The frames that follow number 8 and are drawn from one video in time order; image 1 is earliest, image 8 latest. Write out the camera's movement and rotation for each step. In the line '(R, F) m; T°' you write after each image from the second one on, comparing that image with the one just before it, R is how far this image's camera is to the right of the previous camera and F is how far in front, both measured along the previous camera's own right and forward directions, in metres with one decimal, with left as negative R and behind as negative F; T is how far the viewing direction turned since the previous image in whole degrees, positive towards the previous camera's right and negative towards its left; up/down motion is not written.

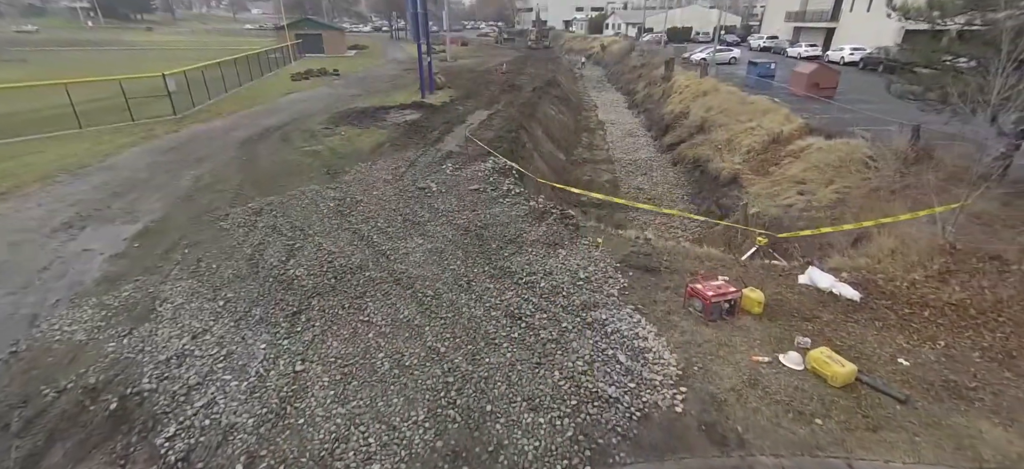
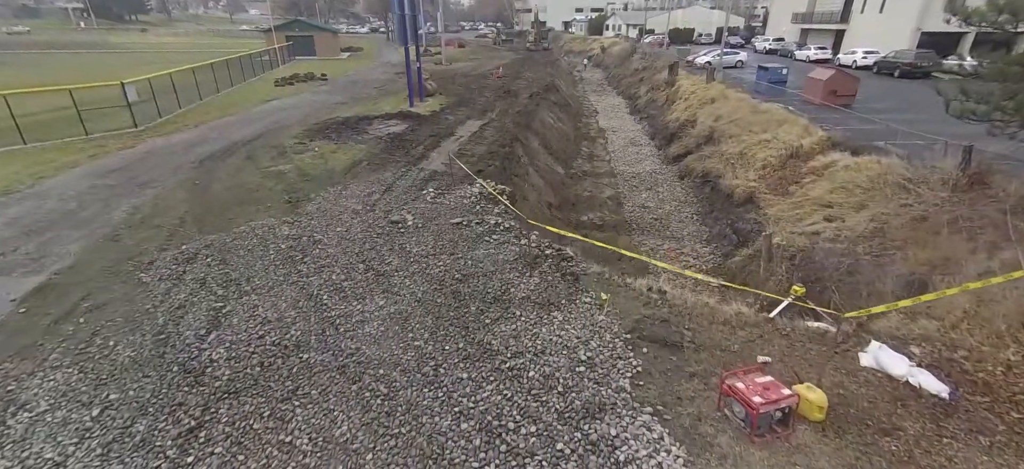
(+0.2, +1.5) m; 0°
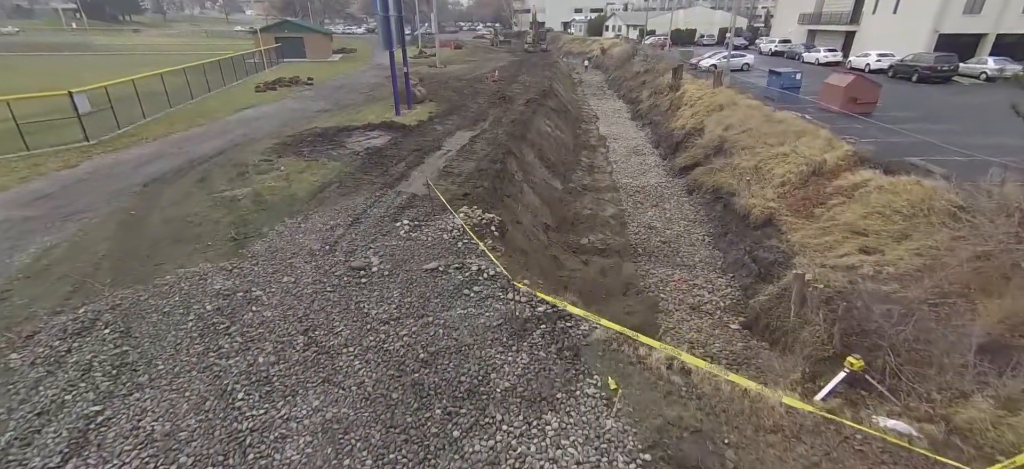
(+0.2, +1.5) m; 0°
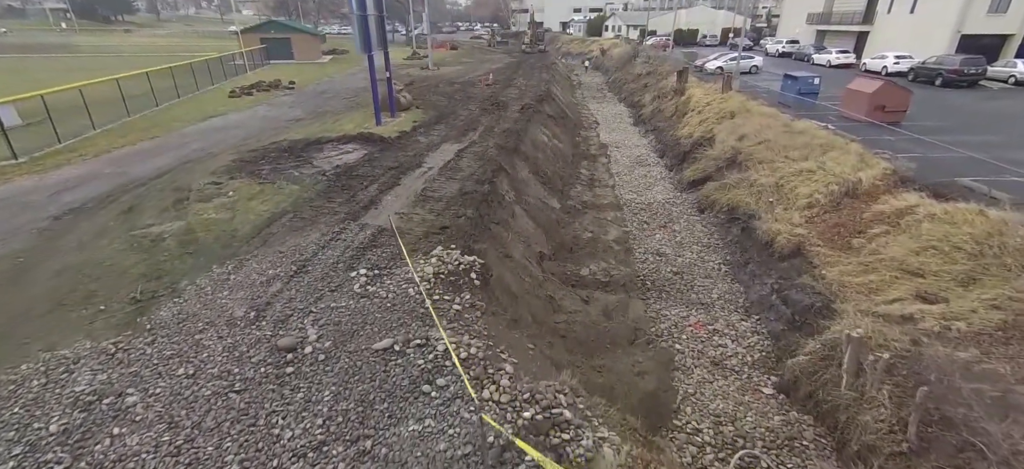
(+0.2, +1.8) m; 0°
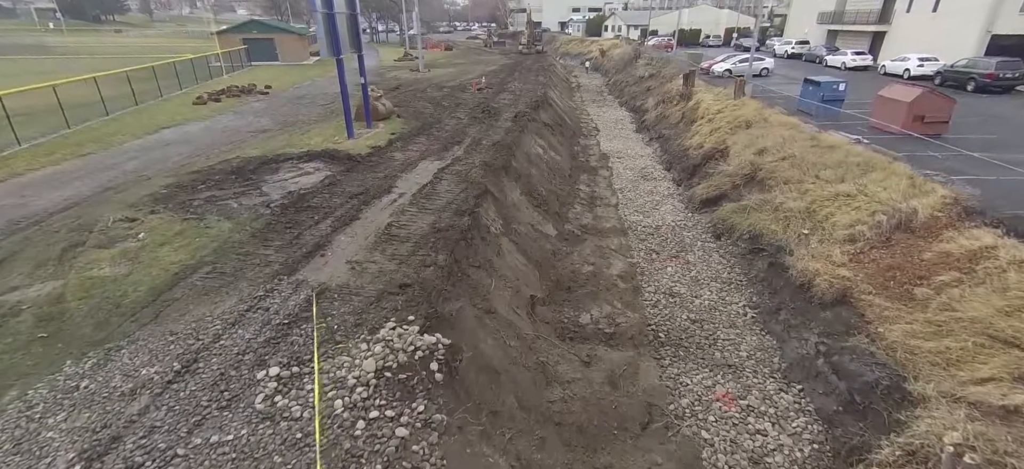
(+0.3, +2.1) m; 0°
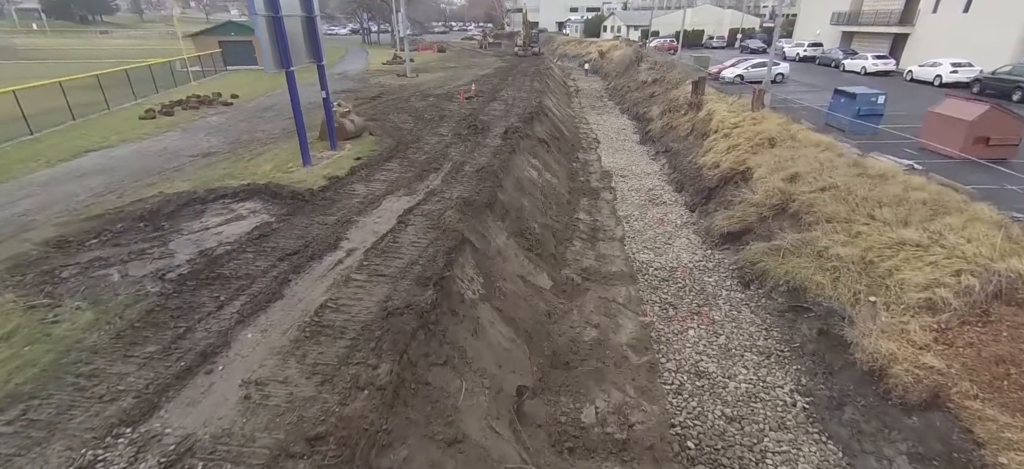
(+0.3, +2.5) m; 0°
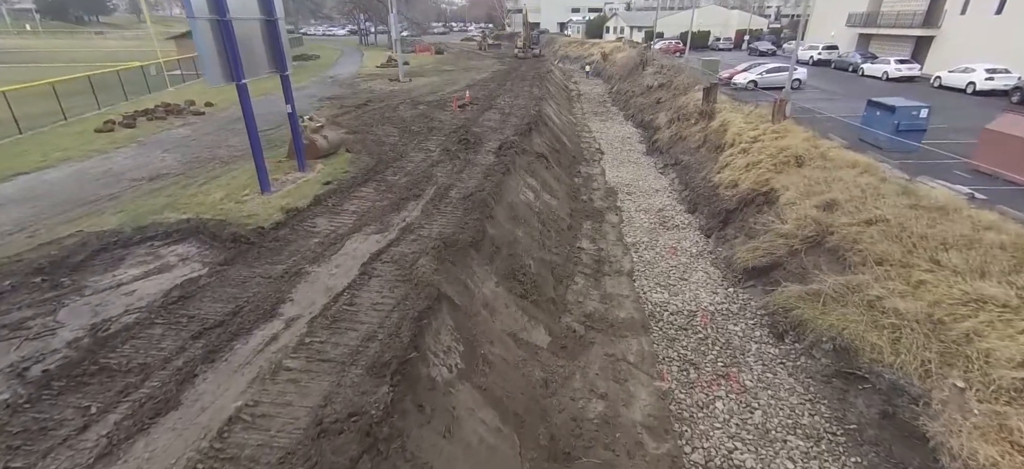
(+0.2, +1.9) m; 0°
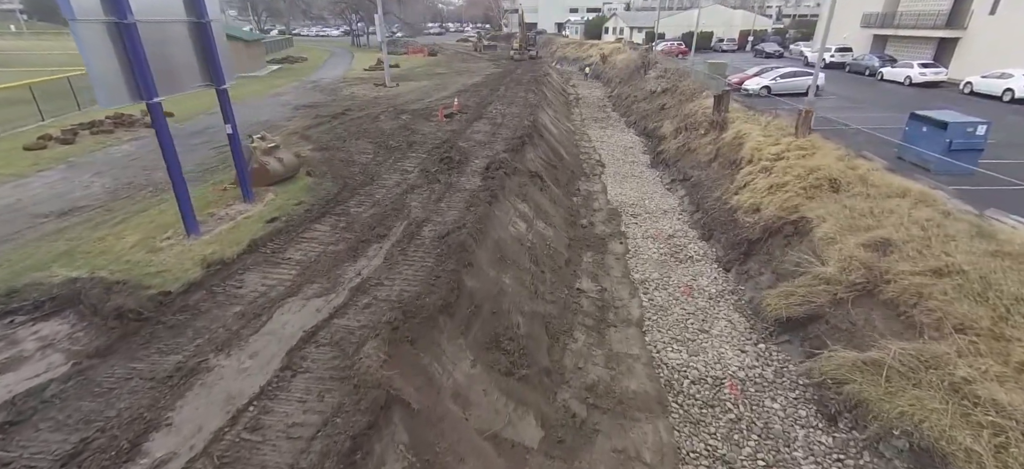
(+0.3, +2.1) m; 0°
